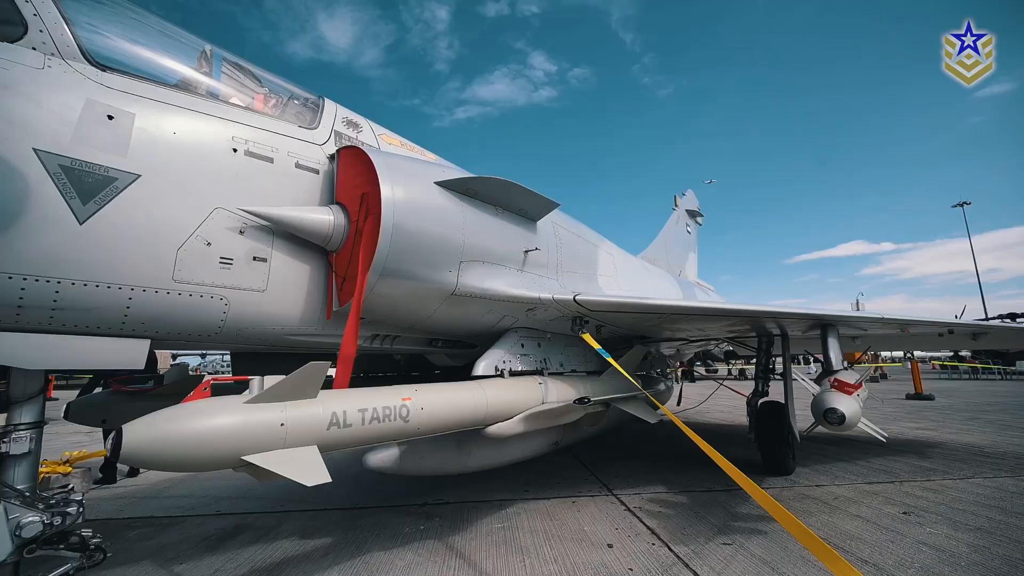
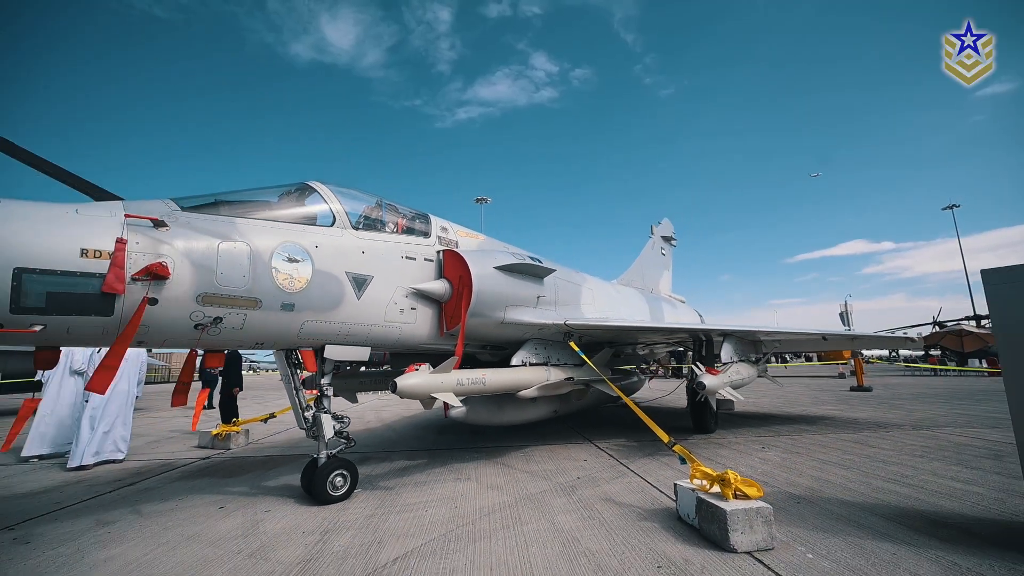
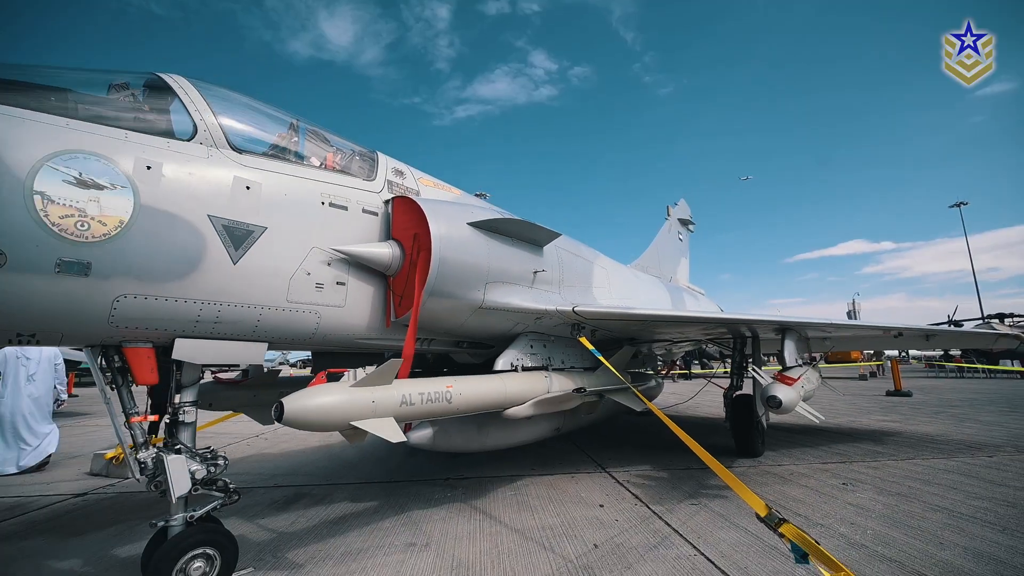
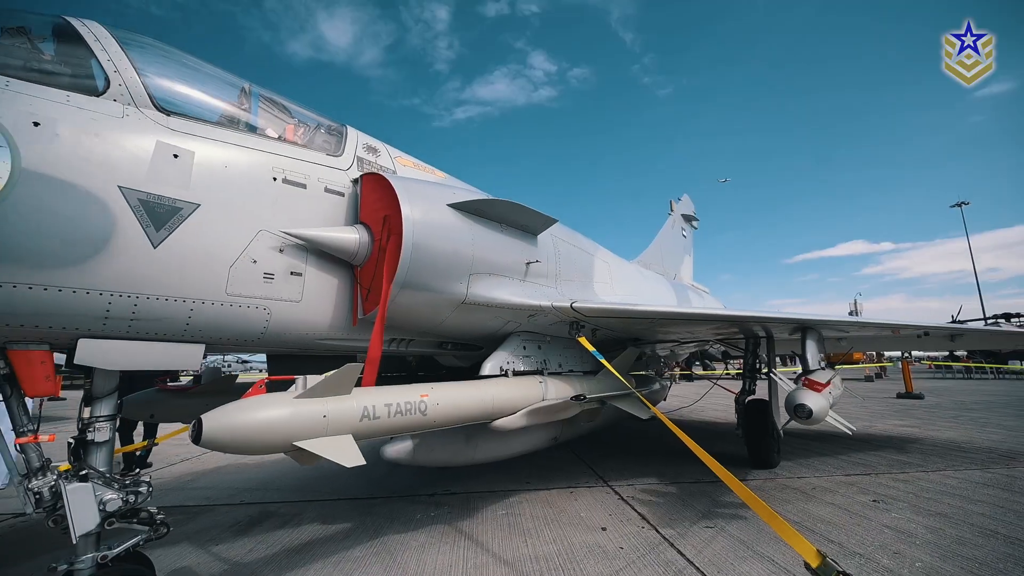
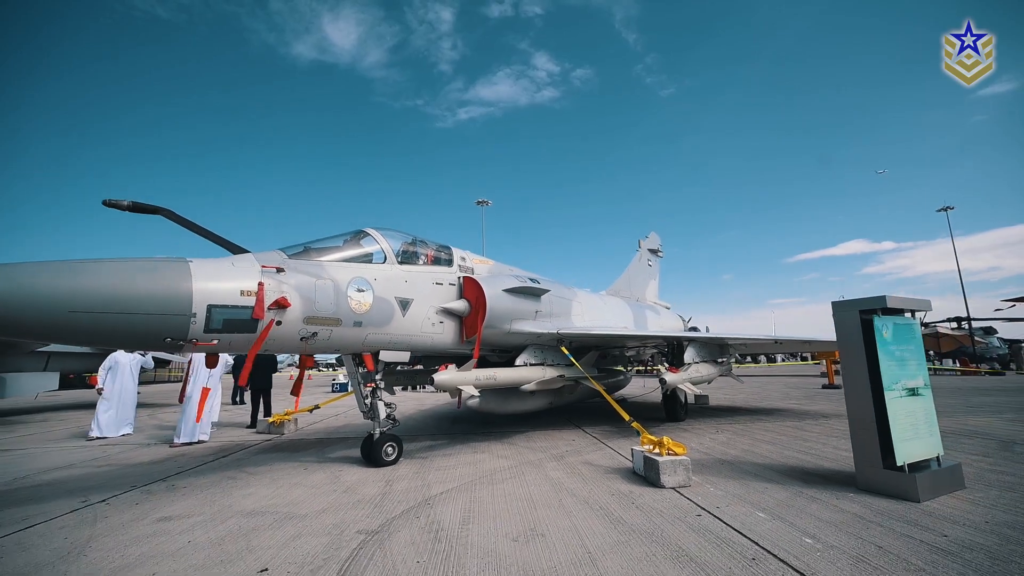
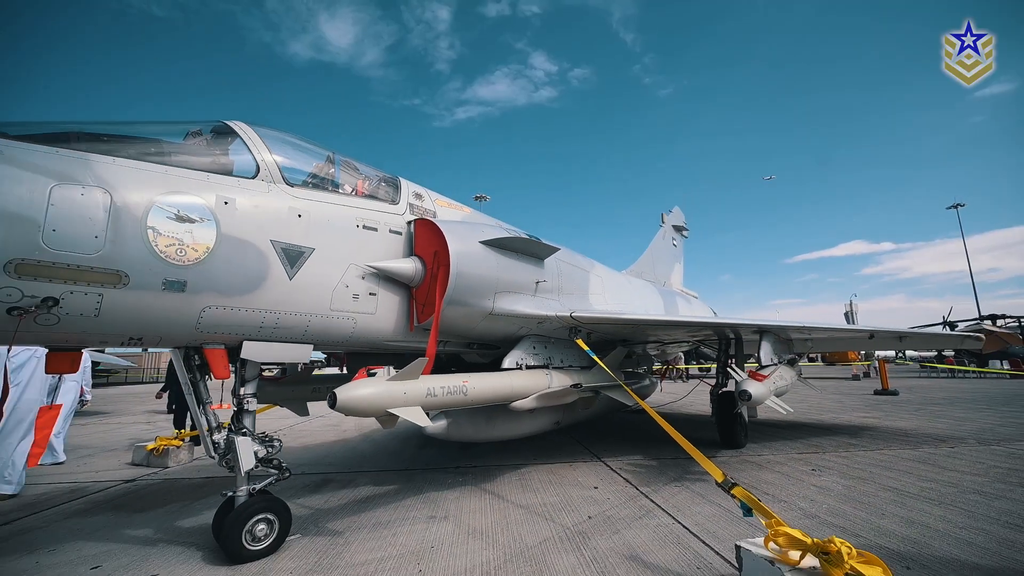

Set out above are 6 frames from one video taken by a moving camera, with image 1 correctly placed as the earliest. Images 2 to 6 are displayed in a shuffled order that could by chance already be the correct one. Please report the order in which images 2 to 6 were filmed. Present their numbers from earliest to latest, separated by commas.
4, 3, 6, 2, 5
